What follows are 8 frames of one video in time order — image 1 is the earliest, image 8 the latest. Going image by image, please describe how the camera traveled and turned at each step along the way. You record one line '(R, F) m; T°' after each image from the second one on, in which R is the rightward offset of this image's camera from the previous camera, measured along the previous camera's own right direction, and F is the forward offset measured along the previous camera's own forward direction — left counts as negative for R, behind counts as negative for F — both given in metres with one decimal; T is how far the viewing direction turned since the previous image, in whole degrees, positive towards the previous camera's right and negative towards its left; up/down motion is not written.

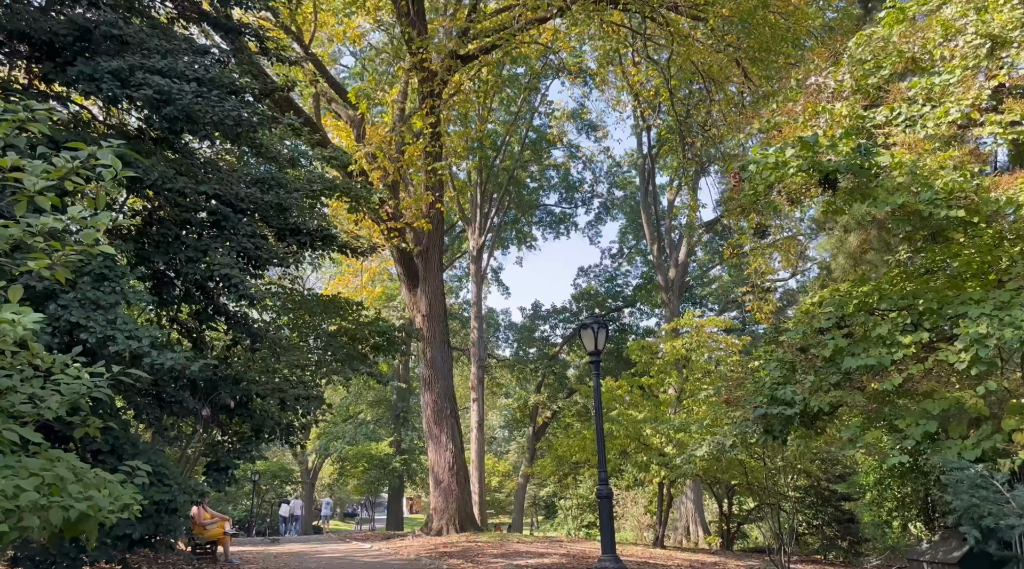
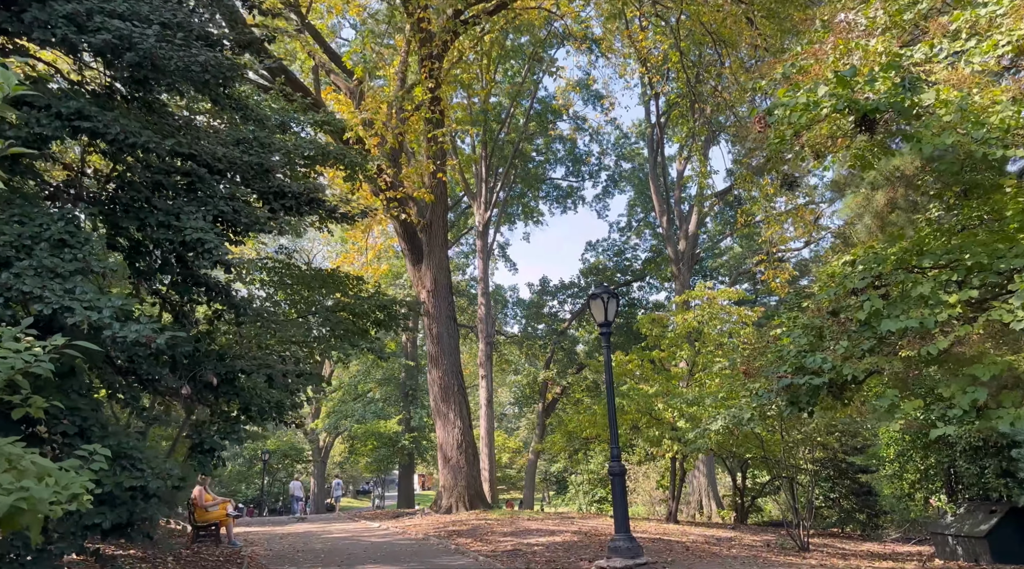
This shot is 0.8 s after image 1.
(0.0, +0.5) m; -1°
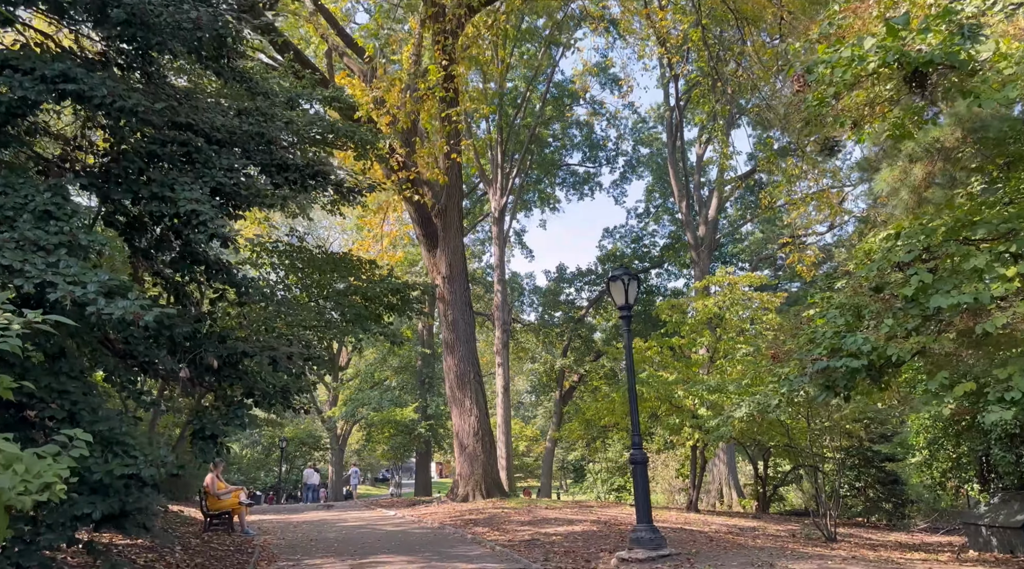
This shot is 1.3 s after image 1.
(0.0, +0.4) m; -1°
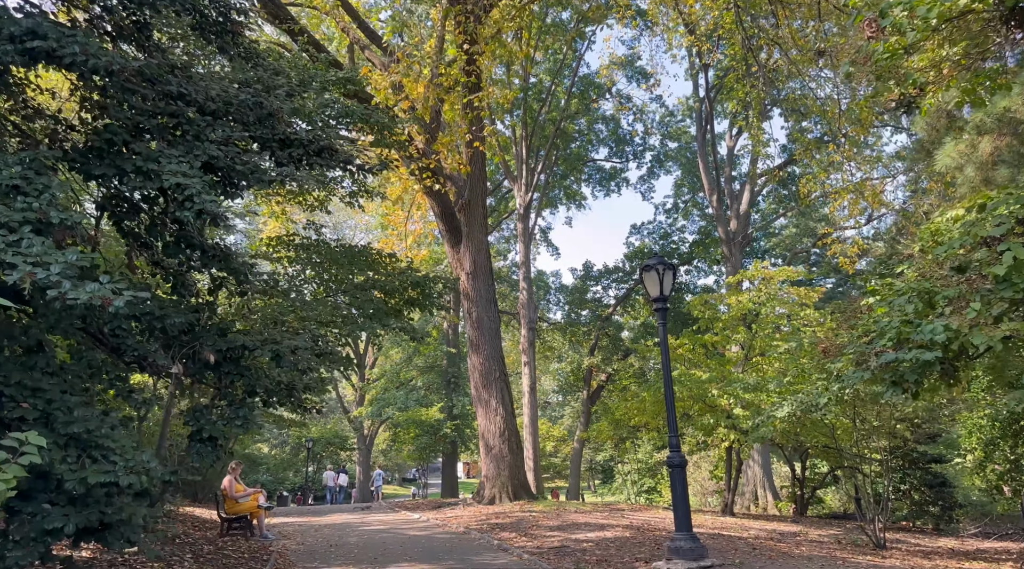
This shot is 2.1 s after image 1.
(0.0, +0.6) m; -2°
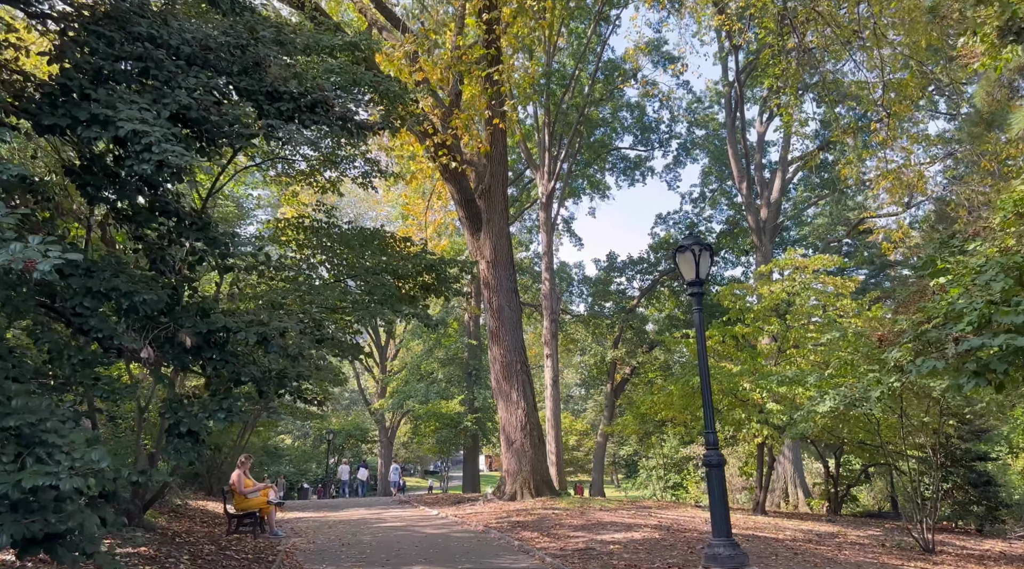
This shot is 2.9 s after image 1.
(0.0, +0.7) m; -2°
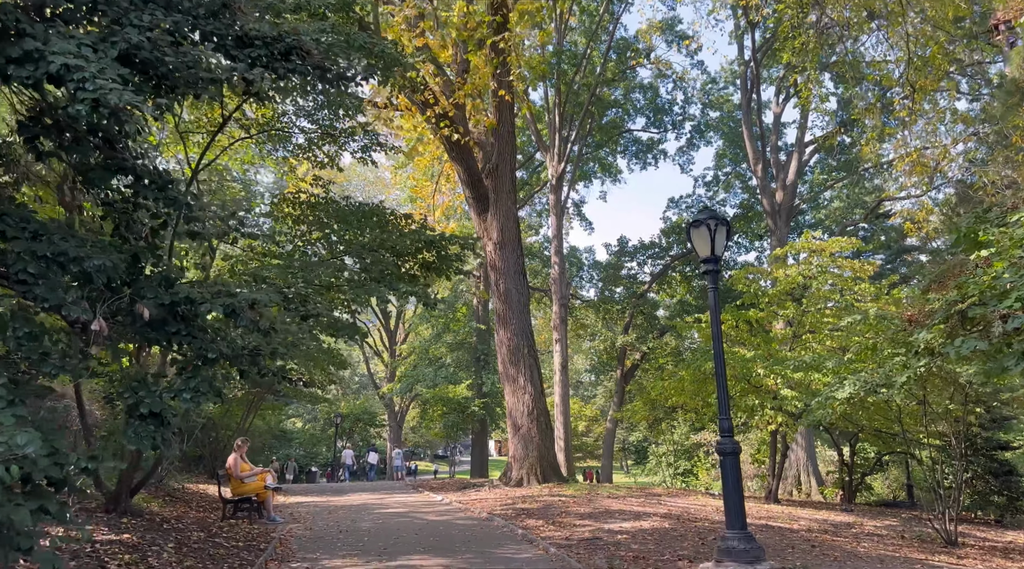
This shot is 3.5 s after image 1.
(+0.1, +0.5) m; -1°
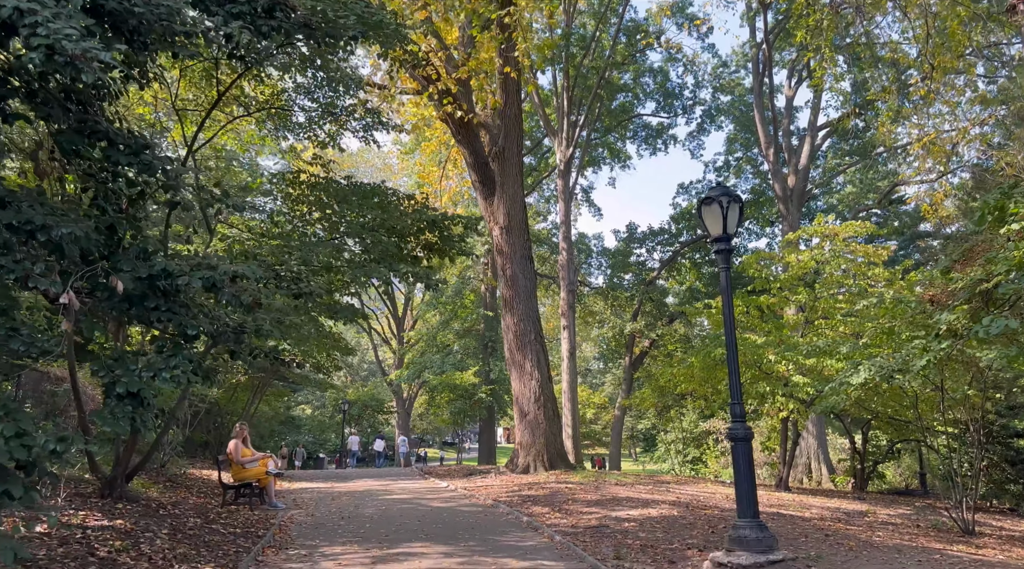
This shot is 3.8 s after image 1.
(+0.1, +0.3) m; -1°
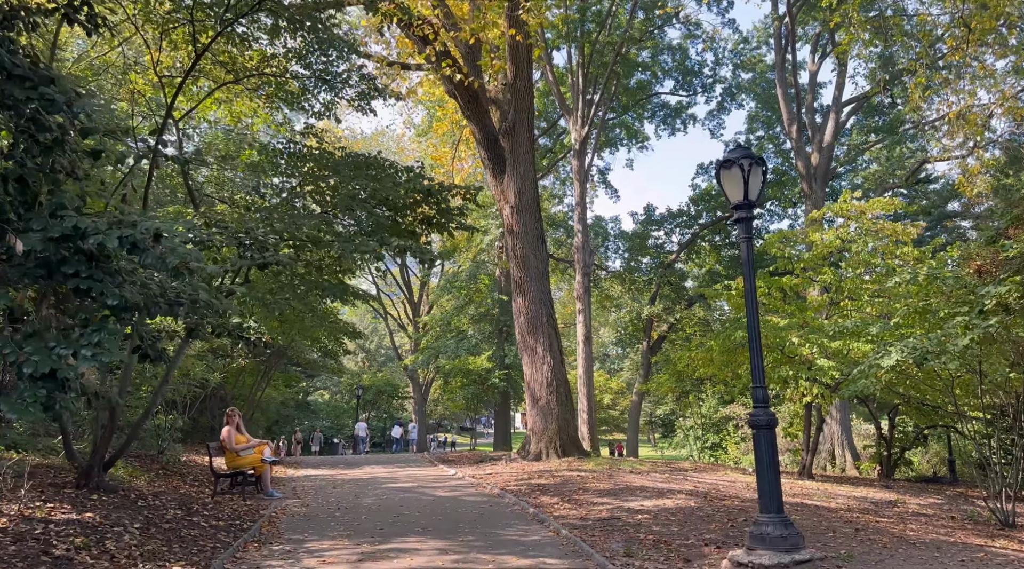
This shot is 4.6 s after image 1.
(+0.2, +0.7) m; -1°
